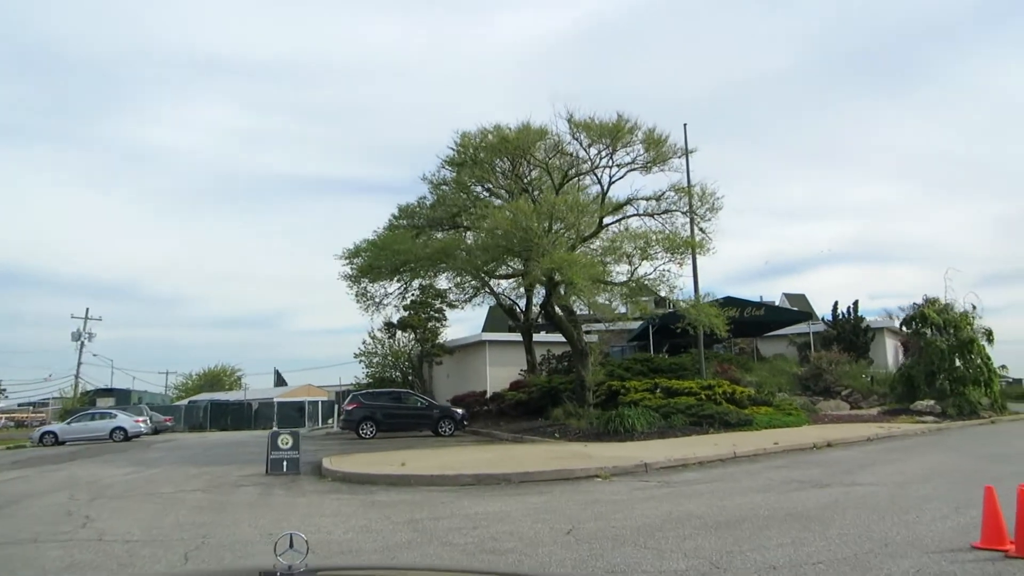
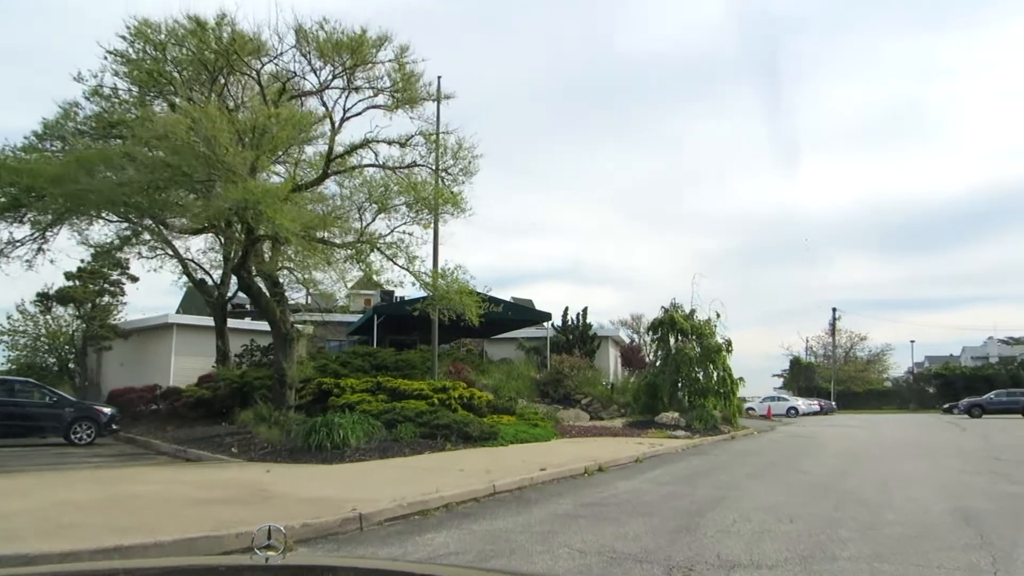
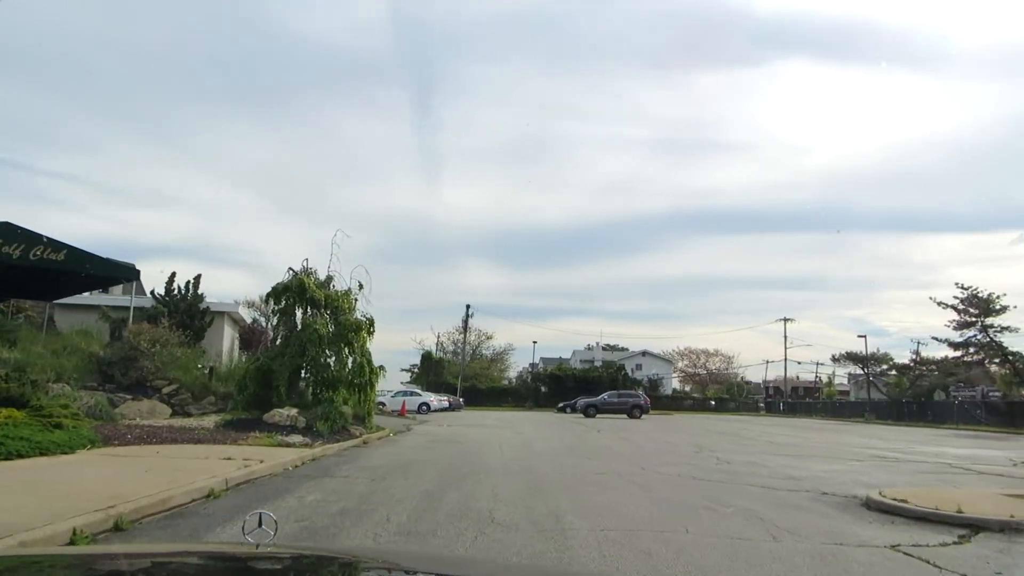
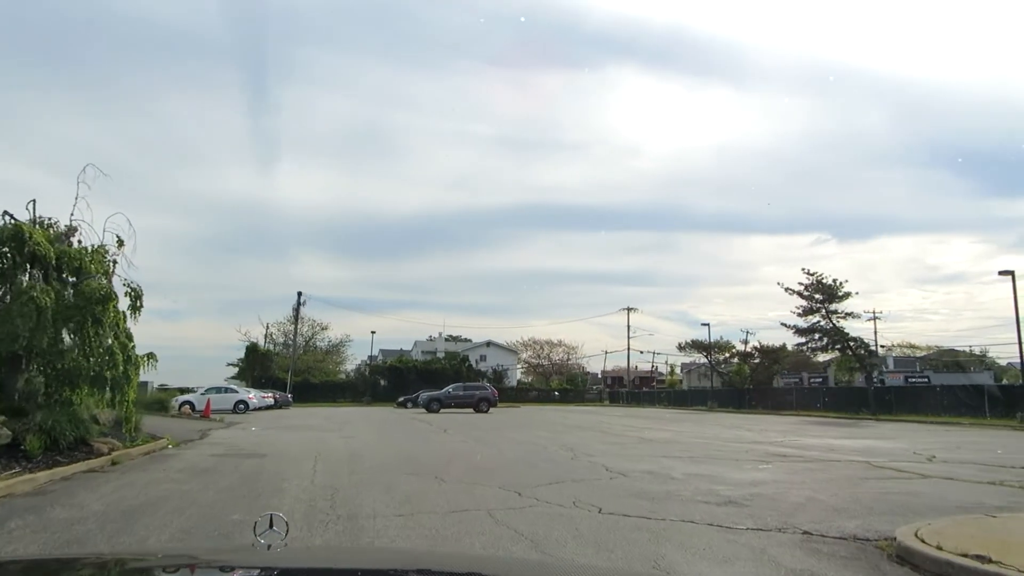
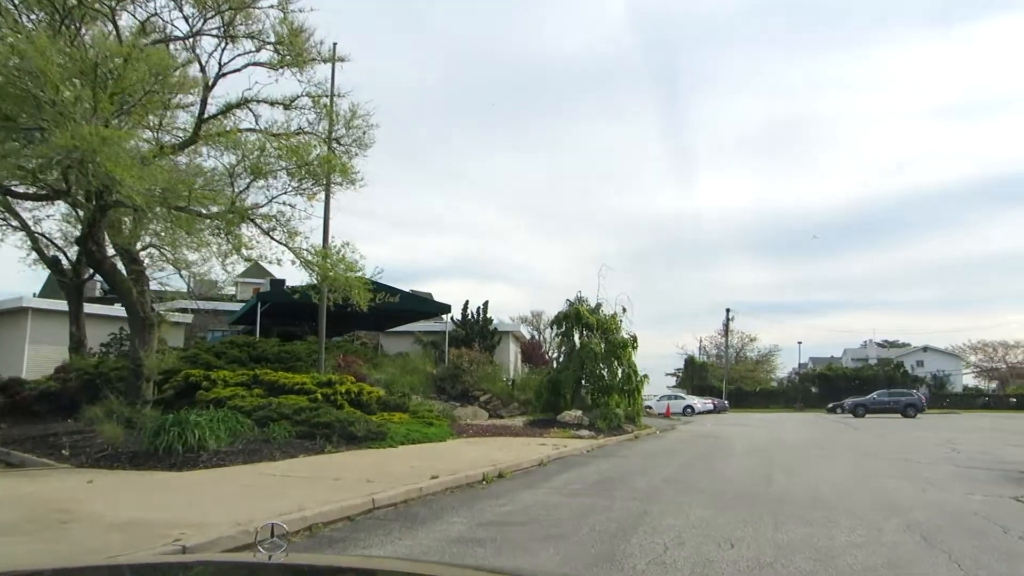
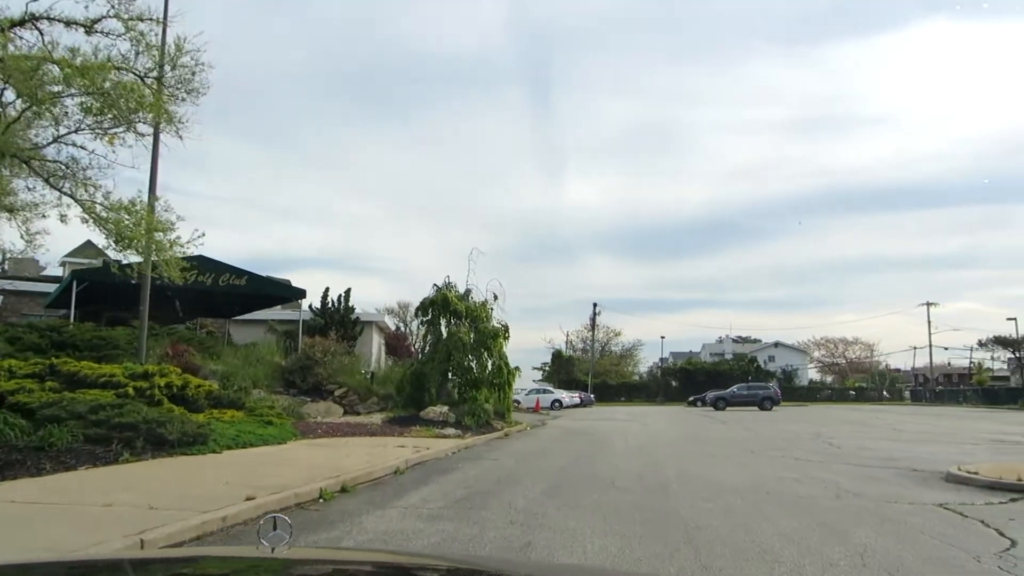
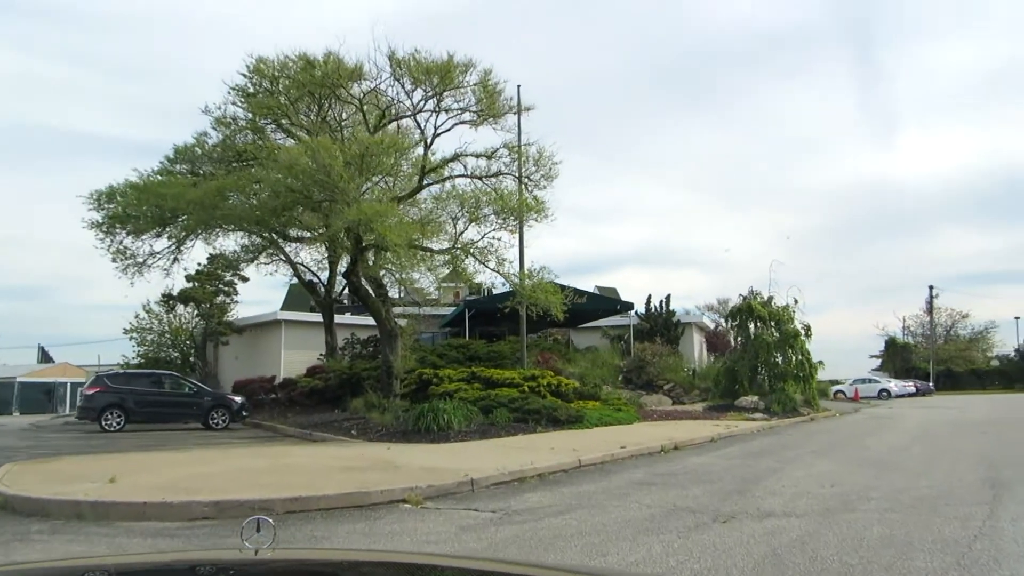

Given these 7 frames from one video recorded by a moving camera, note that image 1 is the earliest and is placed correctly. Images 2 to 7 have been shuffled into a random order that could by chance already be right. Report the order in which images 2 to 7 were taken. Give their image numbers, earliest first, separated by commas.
7, 2, 5, 6, 3, 4
